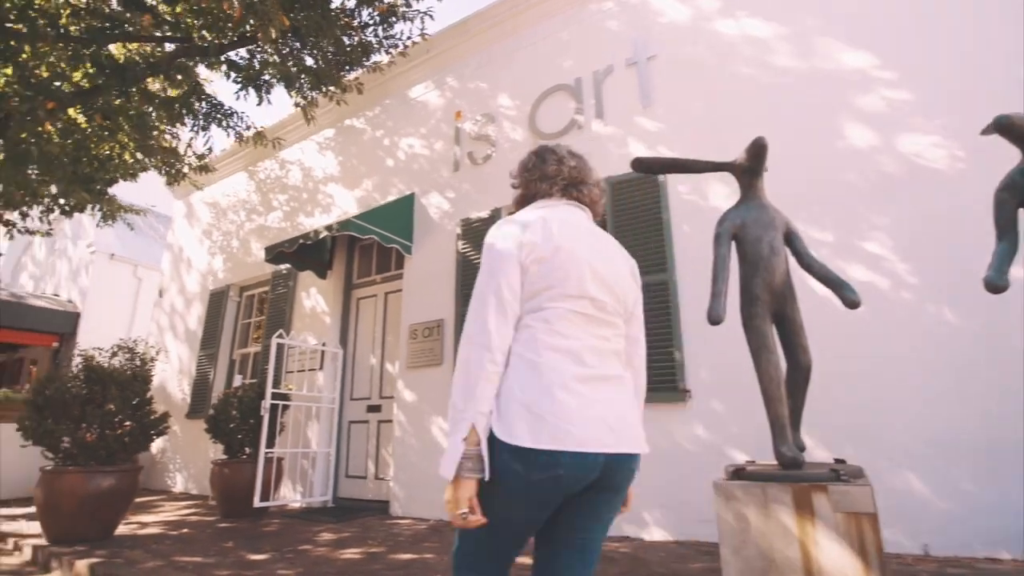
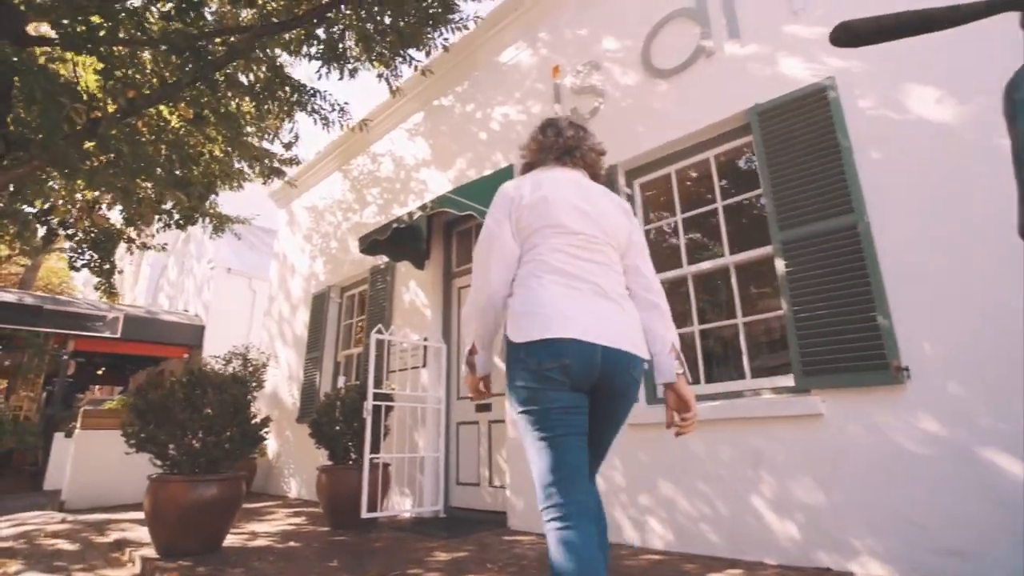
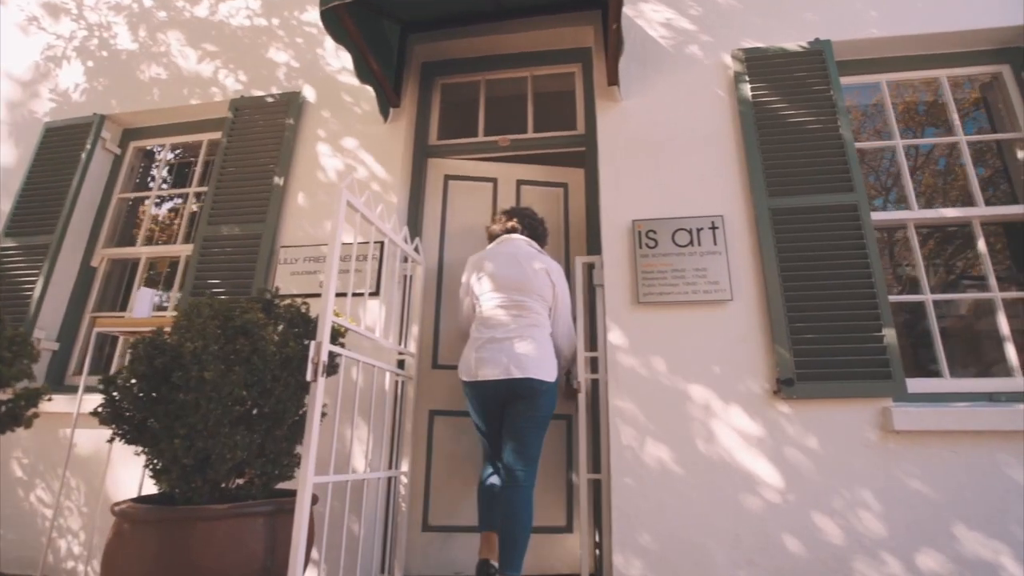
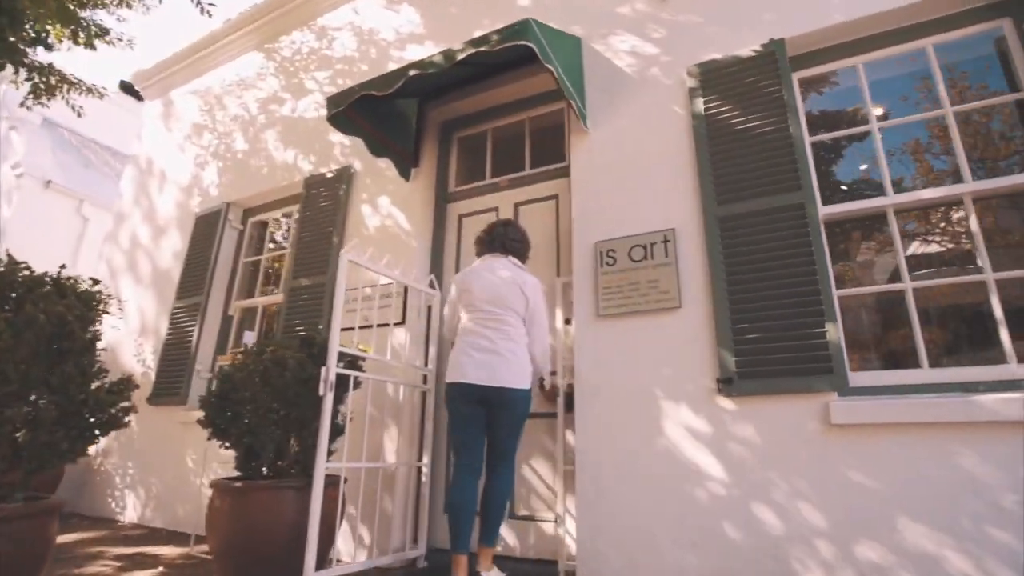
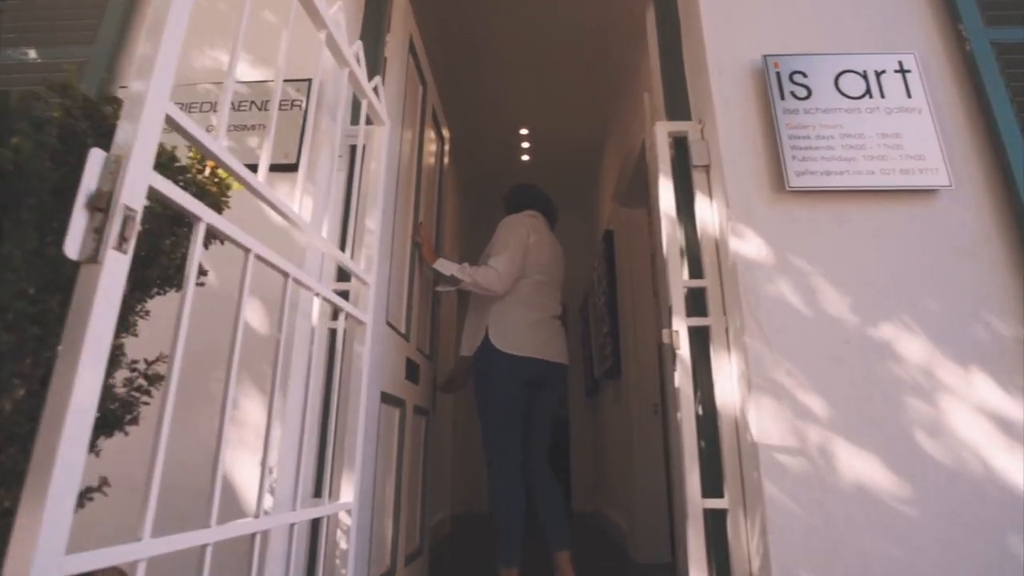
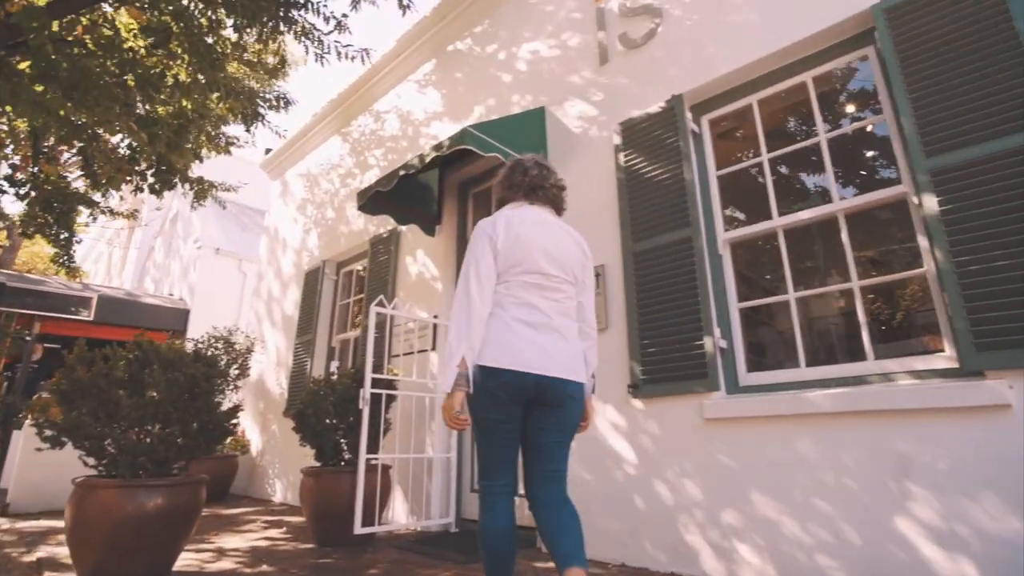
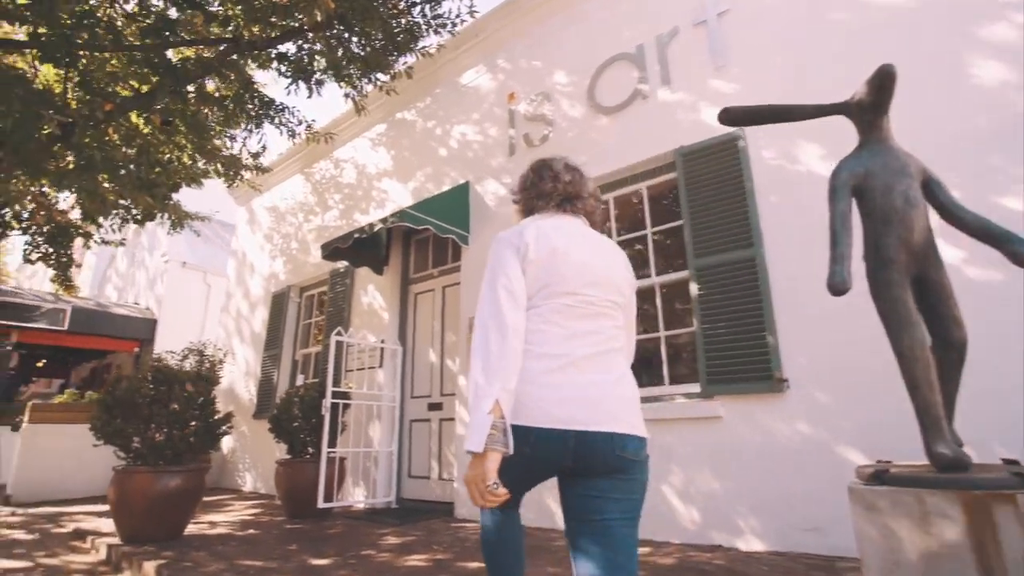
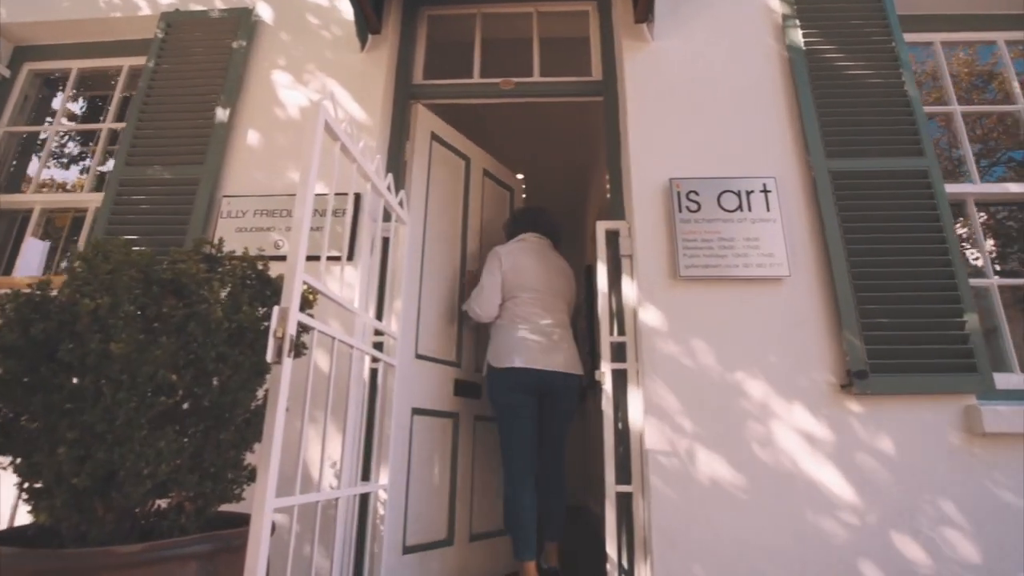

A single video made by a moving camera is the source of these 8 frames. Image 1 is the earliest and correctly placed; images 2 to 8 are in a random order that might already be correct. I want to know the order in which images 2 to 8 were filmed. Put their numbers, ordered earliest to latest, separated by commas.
7, 2, 6, 4, 3, 8, 5
